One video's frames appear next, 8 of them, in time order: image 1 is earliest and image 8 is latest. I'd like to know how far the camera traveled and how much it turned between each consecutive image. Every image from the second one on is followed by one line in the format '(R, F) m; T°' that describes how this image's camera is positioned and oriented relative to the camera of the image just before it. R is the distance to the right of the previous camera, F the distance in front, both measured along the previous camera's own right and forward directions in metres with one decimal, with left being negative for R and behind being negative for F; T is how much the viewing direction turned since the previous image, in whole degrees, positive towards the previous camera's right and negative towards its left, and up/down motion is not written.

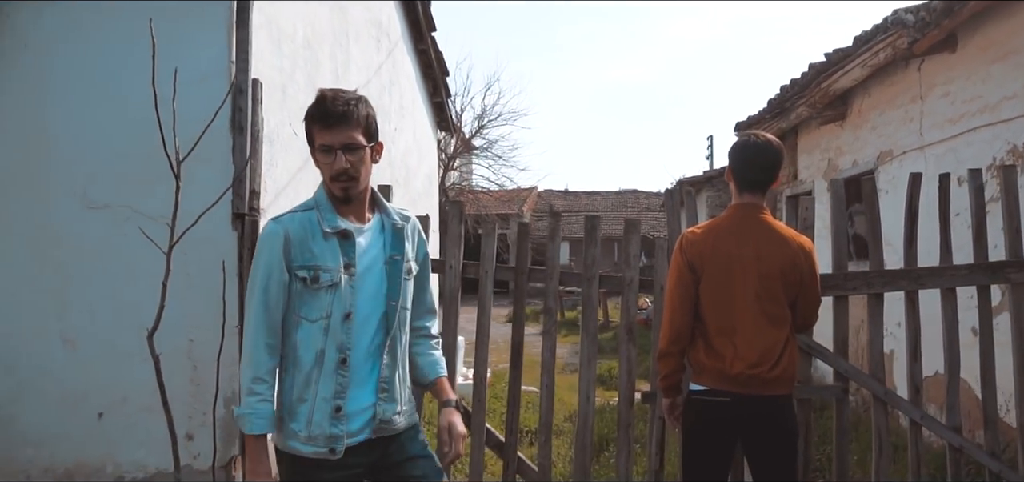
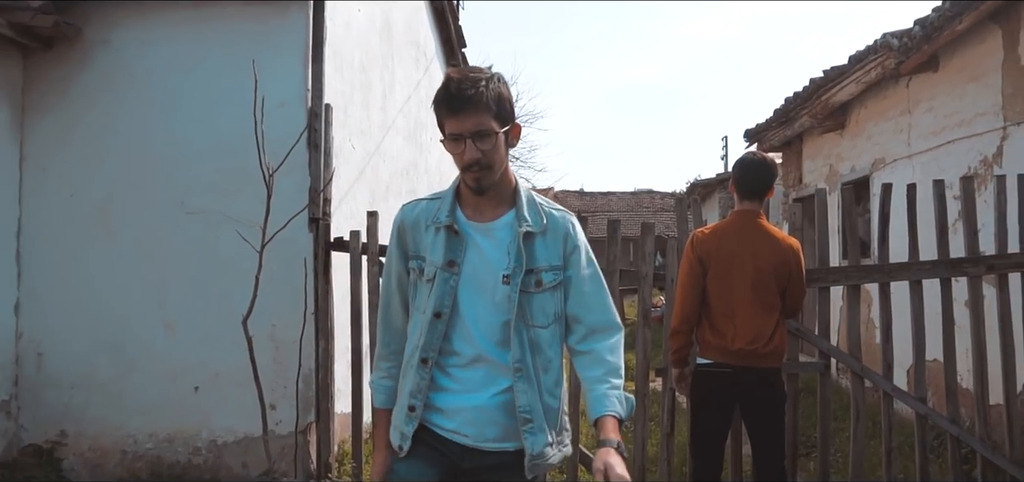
(-0.1, -0.7) m; -1°
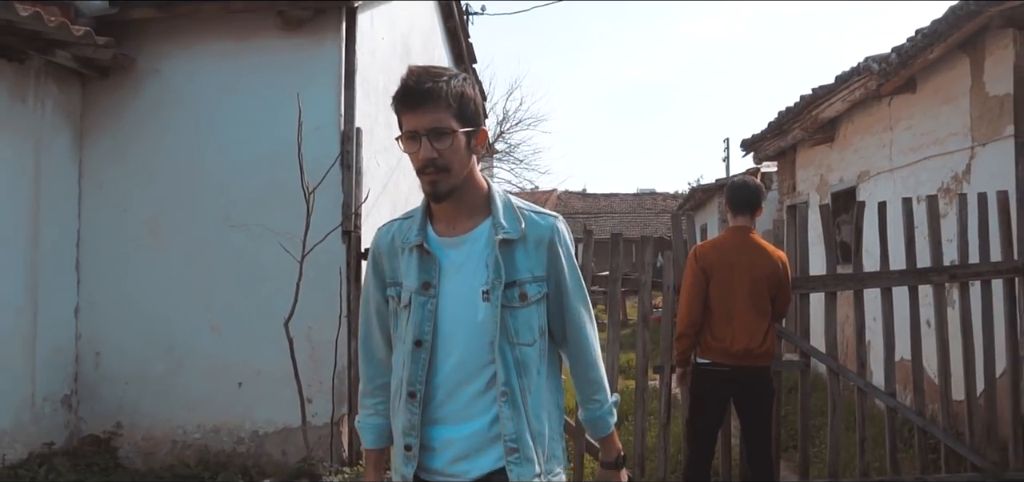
(-0.1, -0.5) m; 0°
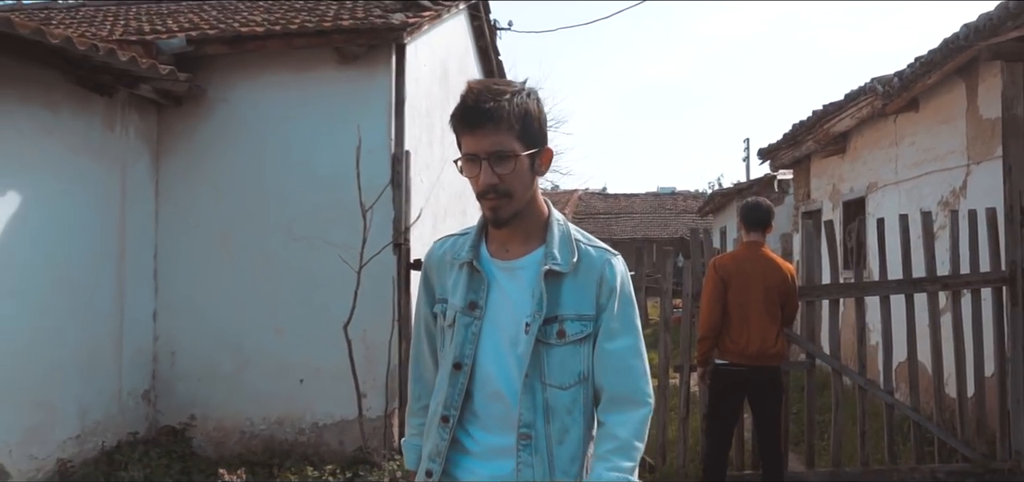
(-0.1, -0.6) m; -1°
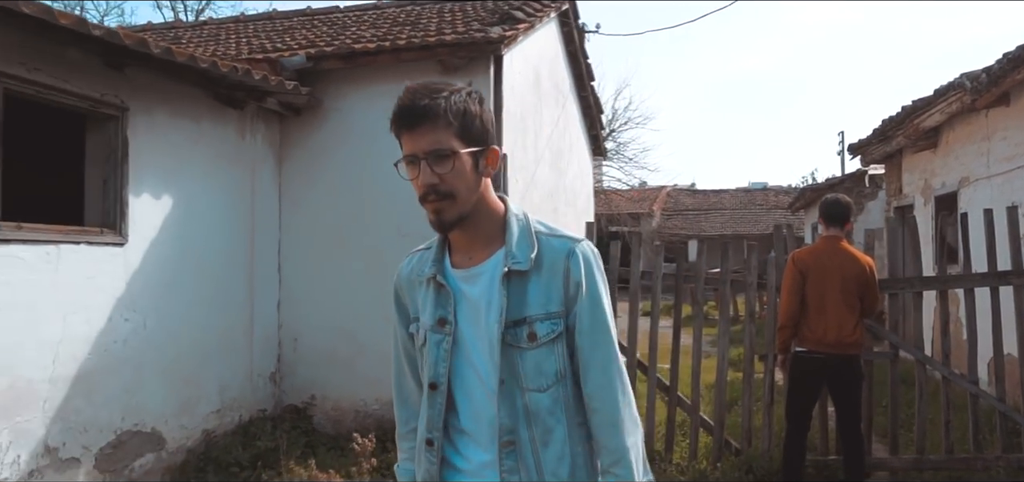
(0.0, -0.4) m; -6°
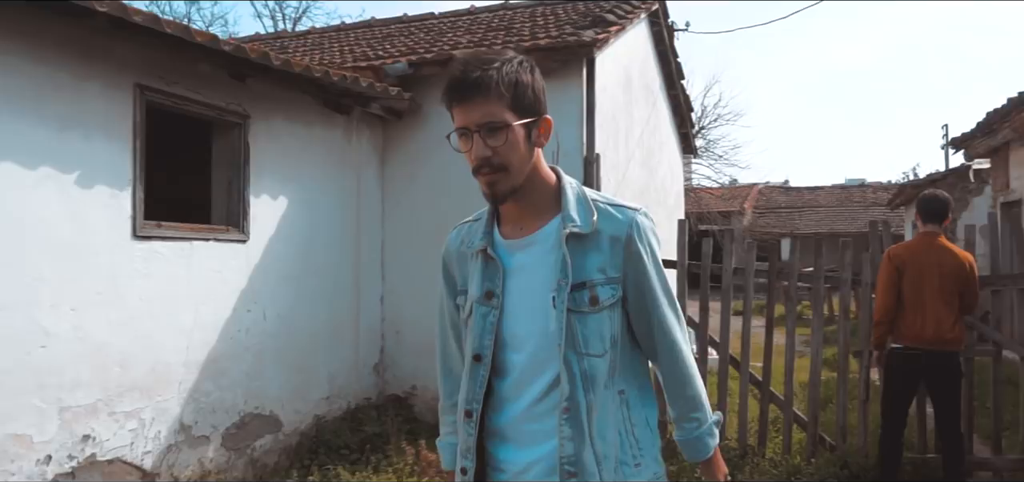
(0.0, -0.2) m; -6°
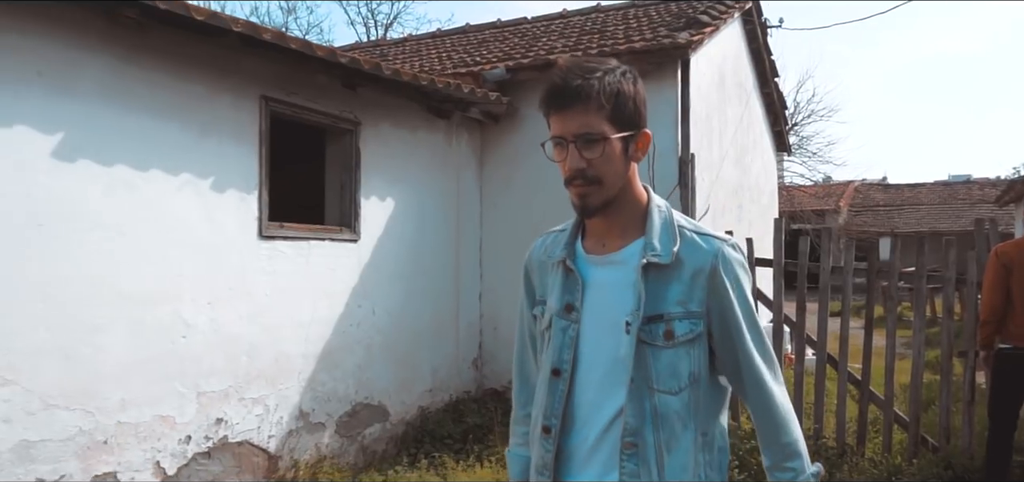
(-0.1, -0.2) m; -6°
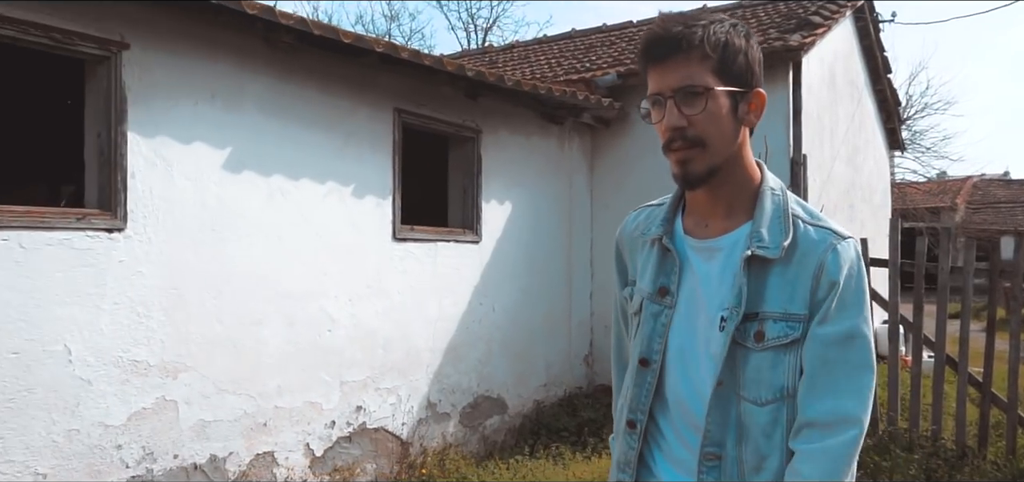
(-0.1, -0.3) m; -7°
